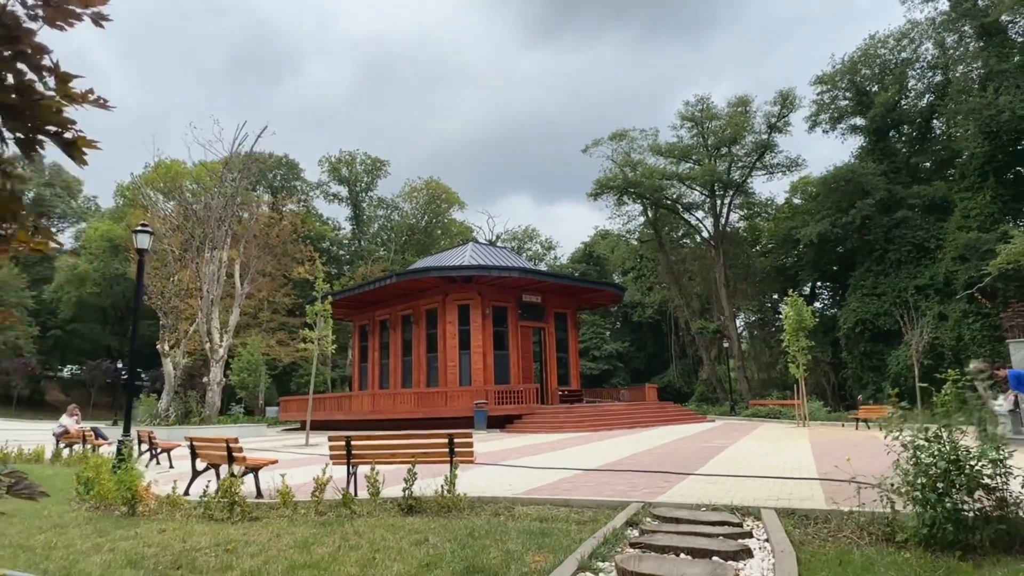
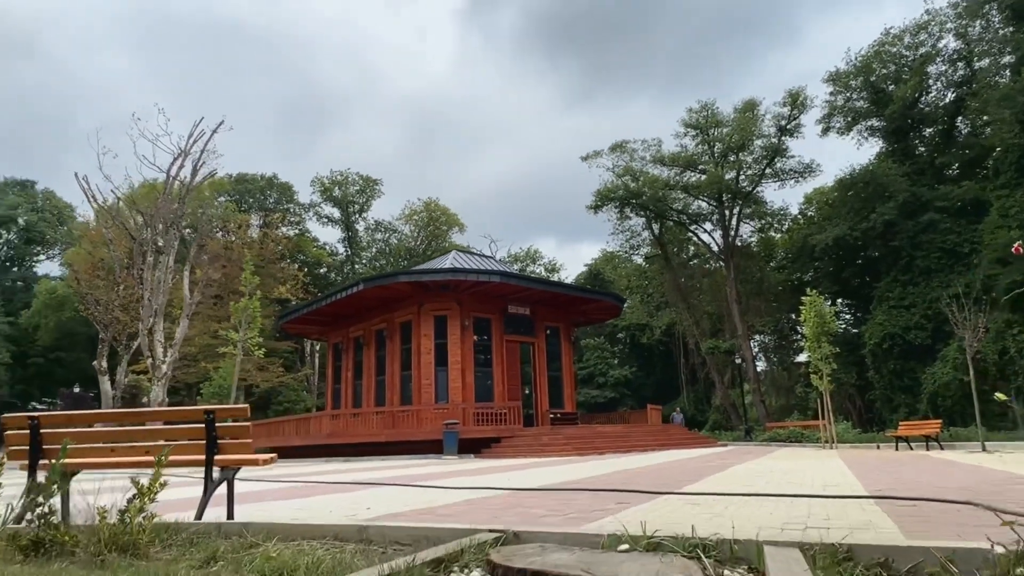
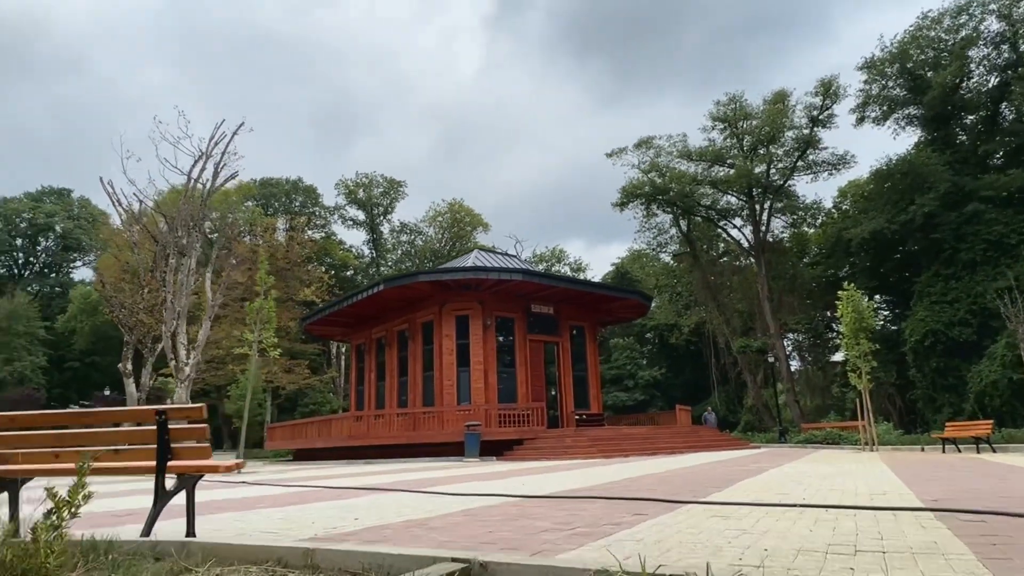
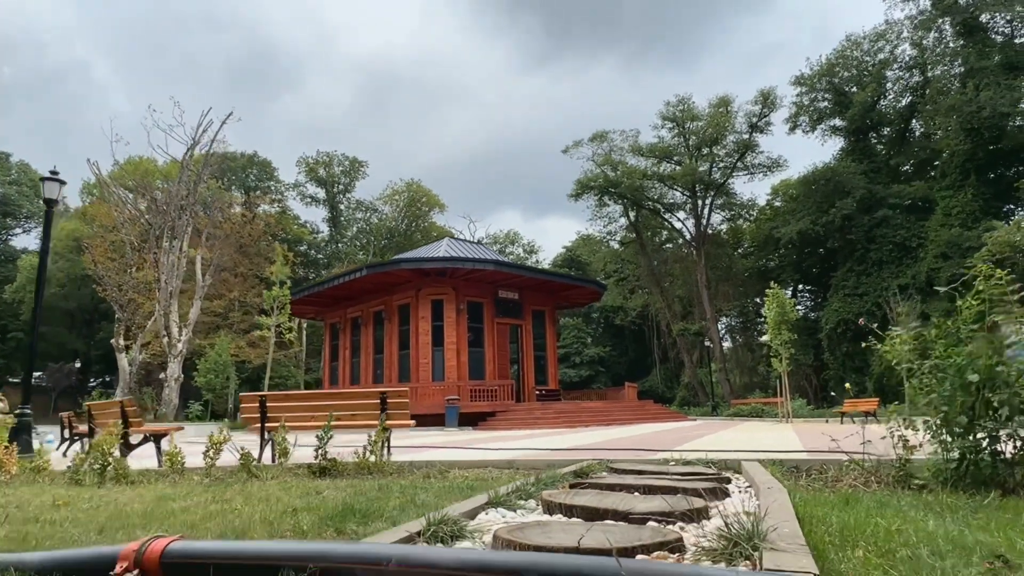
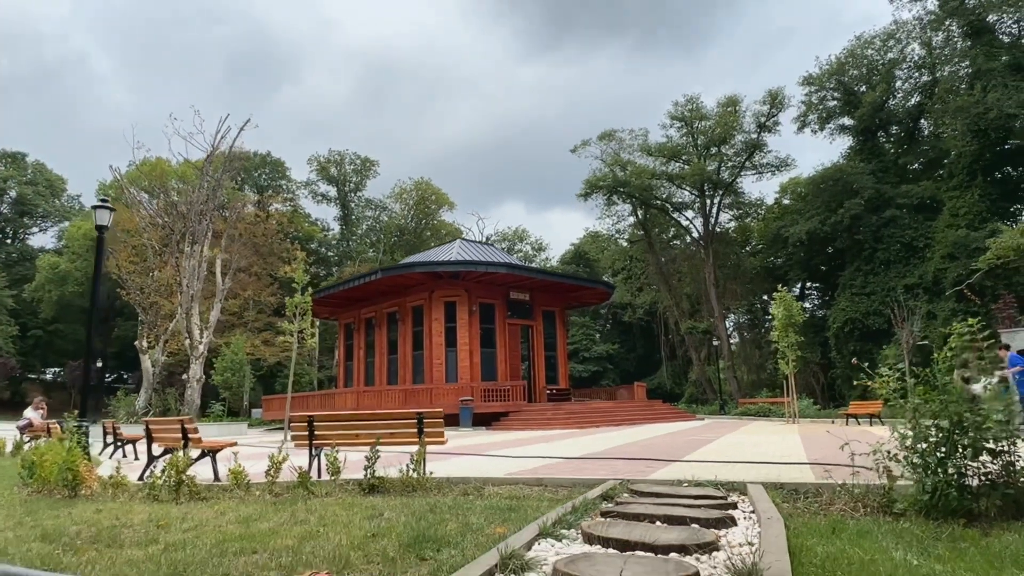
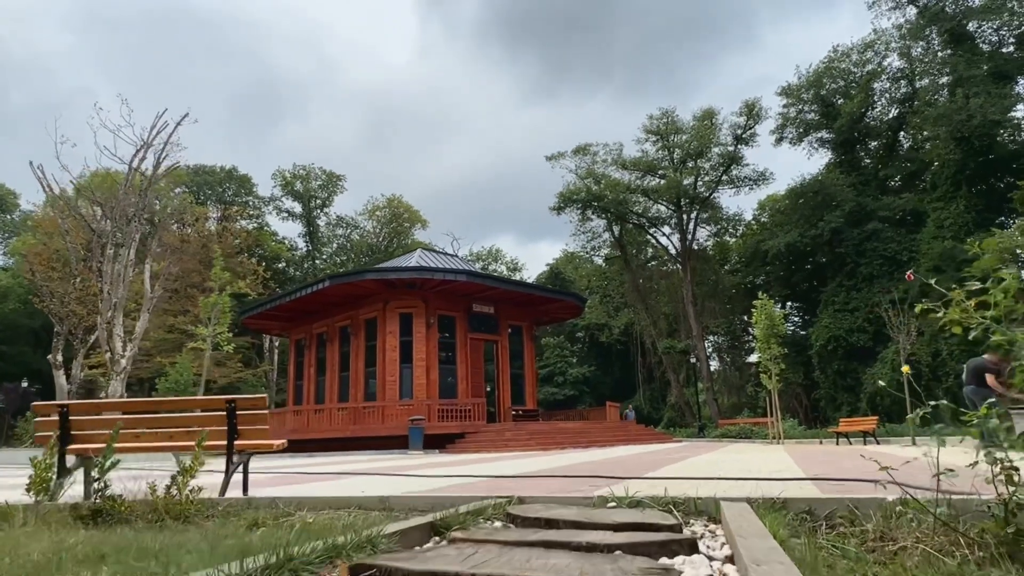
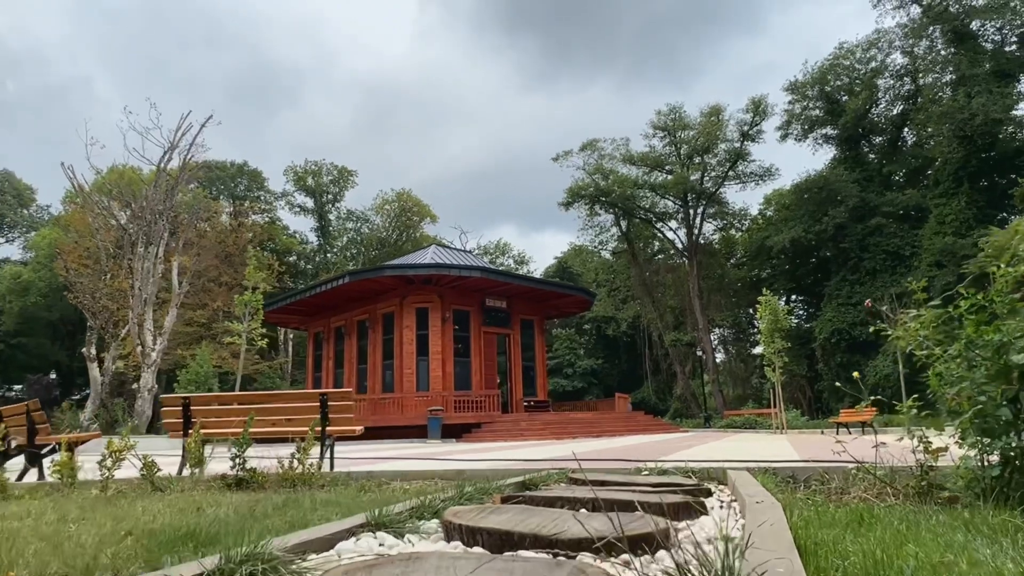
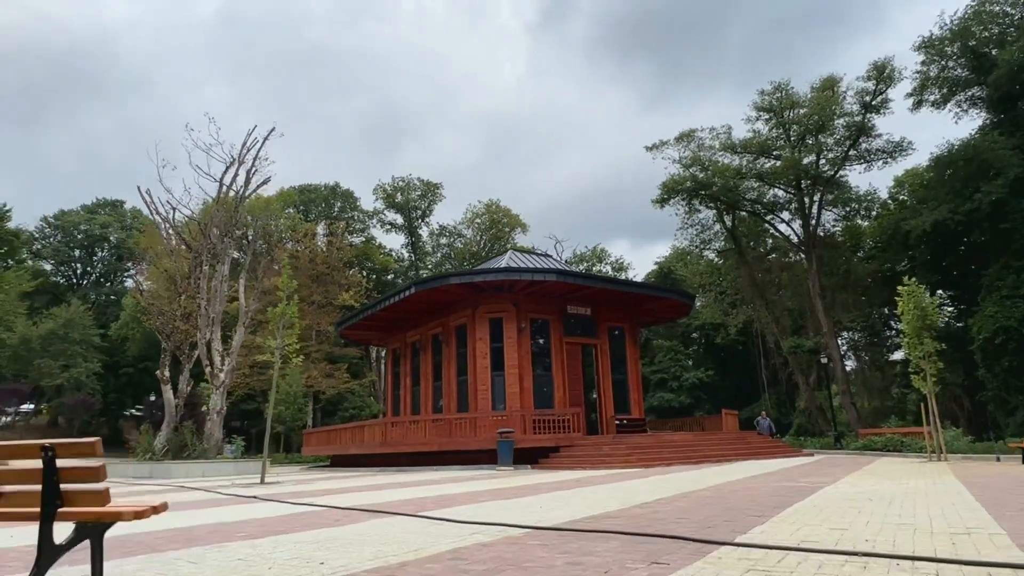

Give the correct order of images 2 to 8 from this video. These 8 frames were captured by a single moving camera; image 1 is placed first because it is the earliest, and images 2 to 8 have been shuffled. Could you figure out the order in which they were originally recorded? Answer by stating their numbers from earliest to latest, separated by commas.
5, 4, 7, 6, 2, 3, 8
